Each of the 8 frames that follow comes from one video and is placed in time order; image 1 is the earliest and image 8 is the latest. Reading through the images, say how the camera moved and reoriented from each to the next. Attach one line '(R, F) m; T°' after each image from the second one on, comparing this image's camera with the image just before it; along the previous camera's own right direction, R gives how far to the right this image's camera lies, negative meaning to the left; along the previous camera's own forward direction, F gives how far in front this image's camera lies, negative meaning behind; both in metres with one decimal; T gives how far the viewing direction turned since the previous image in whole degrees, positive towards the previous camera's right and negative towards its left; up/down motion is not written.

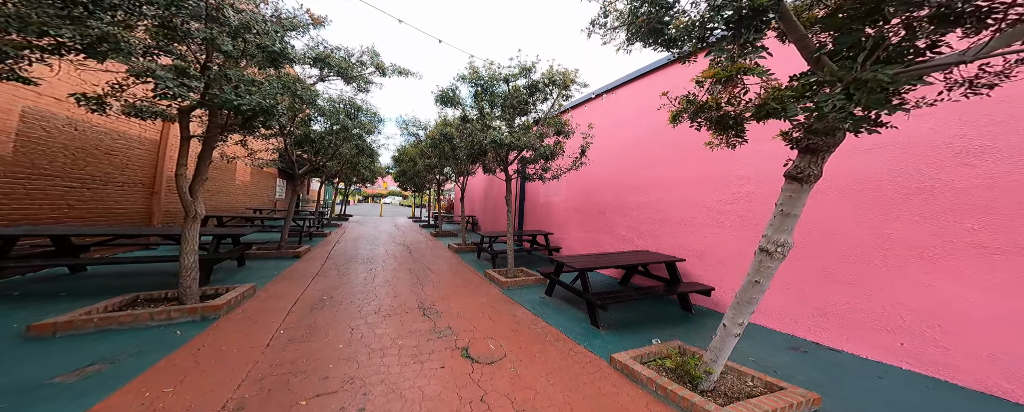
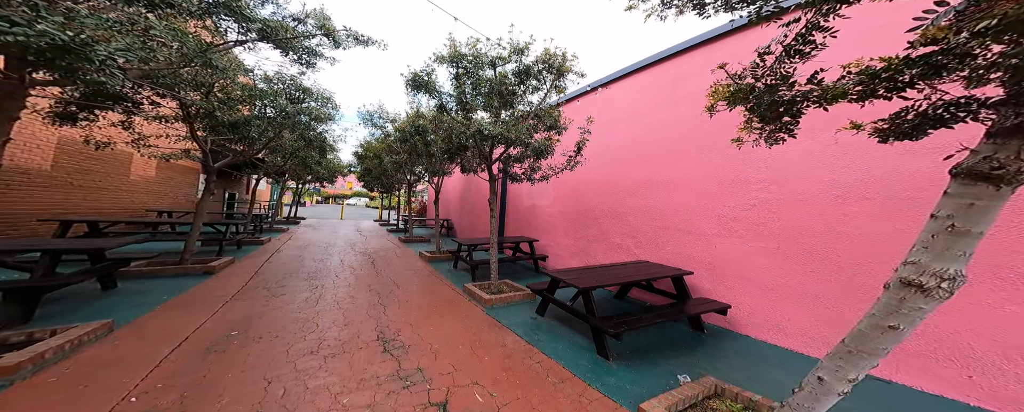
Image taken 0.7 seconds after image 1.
(-0.2, +0.6) m; +6°
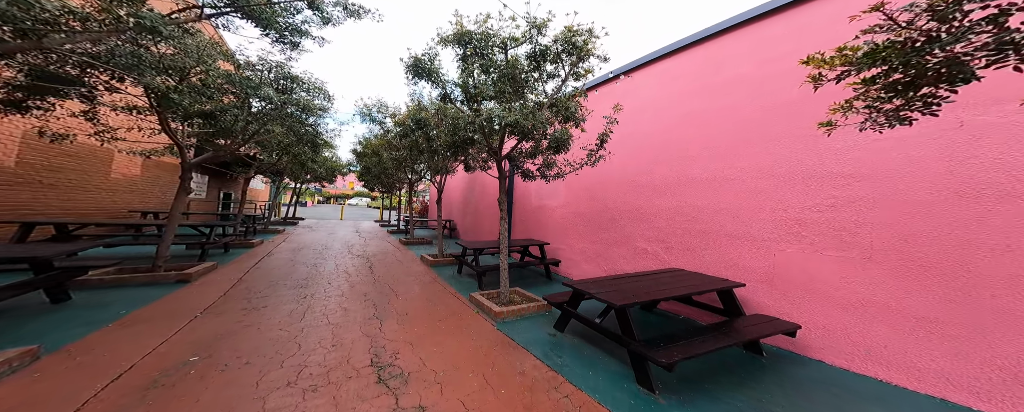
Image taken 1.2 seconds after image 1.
(-0.2, +0.5) m; 0°
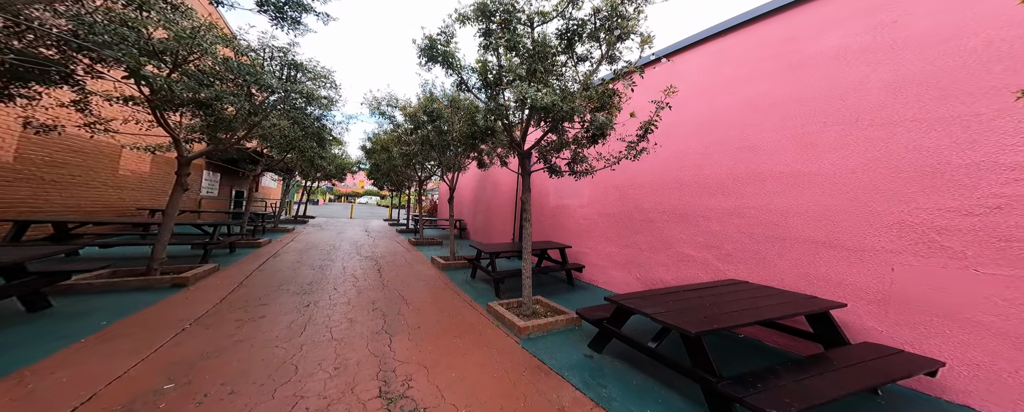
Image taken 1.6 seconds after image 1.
(-0.2, +0.4) m; -2°
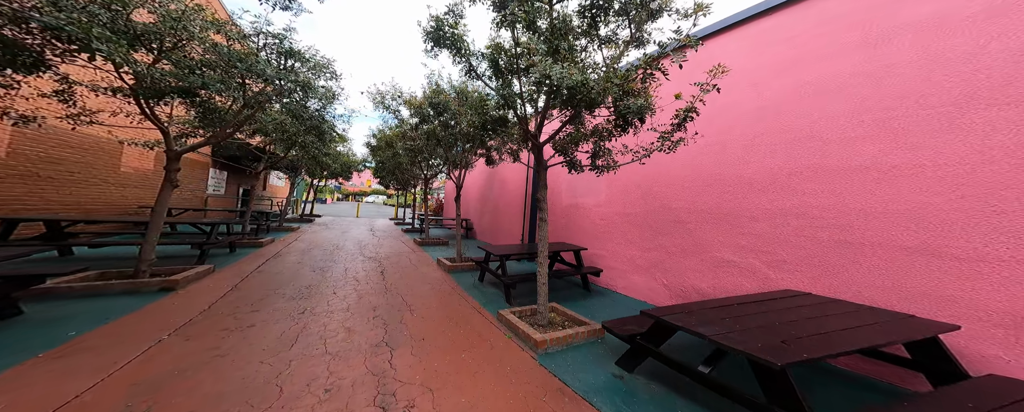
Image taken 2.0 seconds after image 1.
(-0.1, +0.3) m; -1°
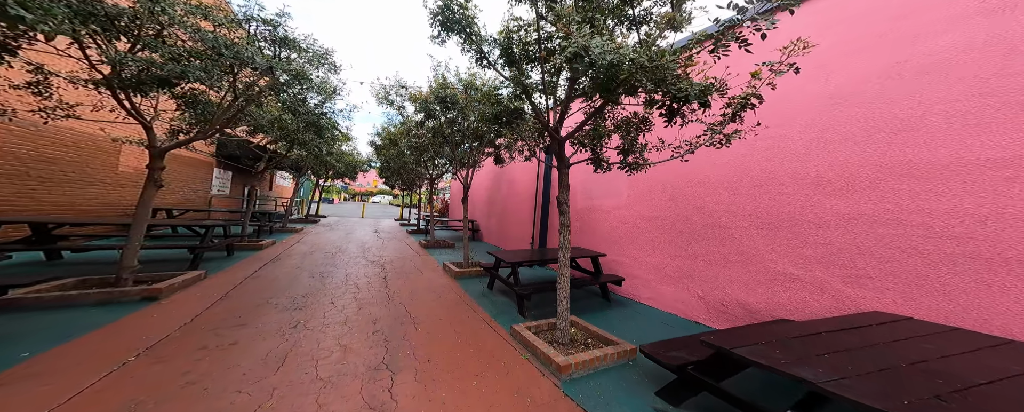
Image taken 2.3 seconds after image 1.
(-0.1, +0.4) m; -1°
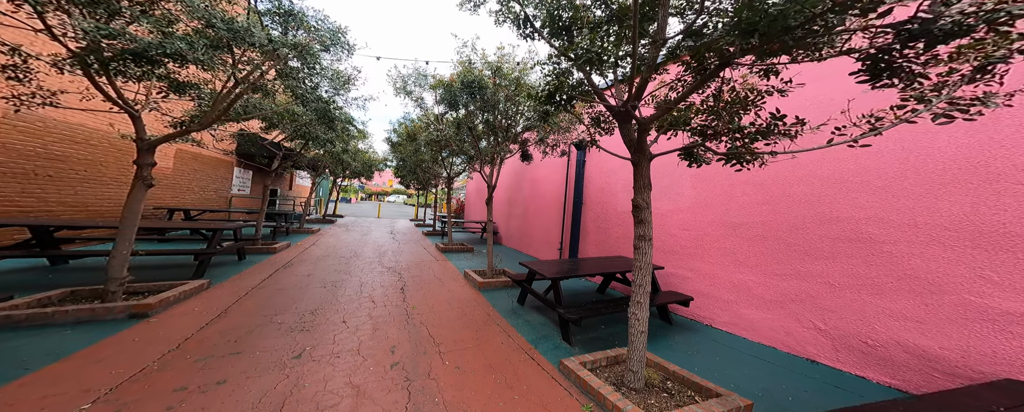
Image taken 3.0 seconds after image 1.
(-0.3, +0.6) m; -3°
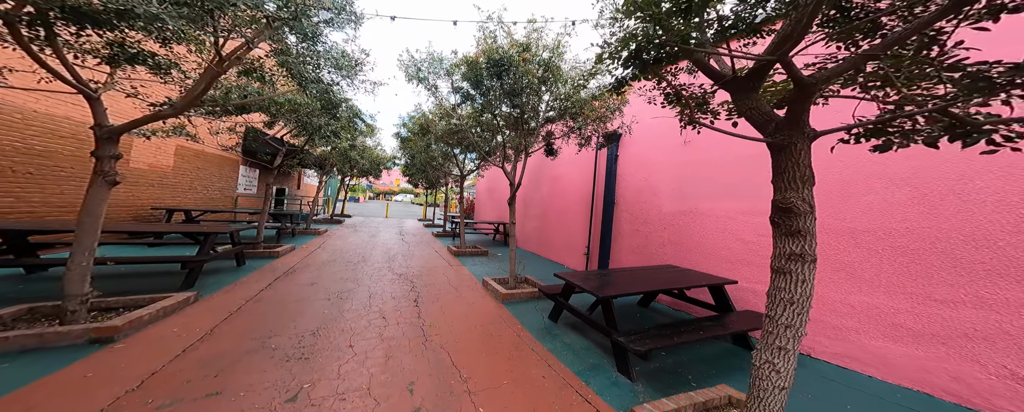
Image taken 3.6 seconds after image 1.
(-0.3, +0.6) m; -1°
